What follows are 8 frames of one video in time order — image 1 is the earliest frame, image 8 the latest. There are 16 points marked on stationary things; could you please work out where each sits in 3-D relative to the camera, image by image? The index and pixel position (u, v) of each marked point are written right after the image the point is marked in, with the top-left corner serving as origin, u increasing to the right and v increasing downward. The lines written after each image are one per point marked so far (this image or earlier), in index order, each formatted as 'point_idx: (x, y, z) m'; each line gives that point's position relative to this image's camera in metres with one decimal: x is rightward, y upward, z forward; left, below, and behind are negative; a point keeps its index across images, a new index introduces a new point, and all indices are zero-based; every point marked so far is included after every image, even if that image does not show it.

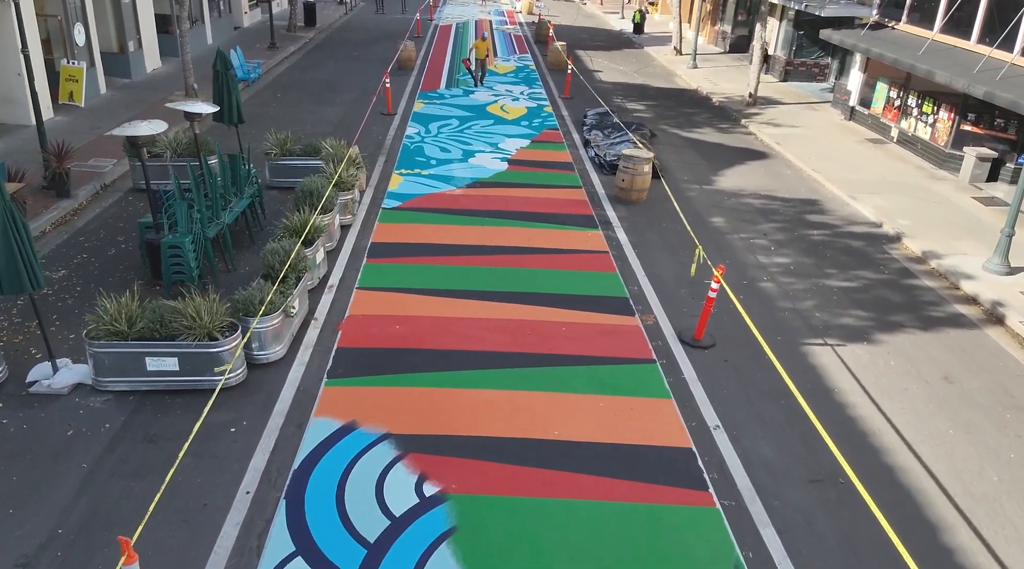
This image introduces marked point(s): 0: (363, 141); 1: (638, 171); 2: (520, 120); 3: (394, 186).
0: (-3.5, +3.3, +17.3) m
1: (+2.4, +2.1, +13.7) m
2: (+0.2, +4.4, +19.8) m
3: (-2.3, +1.9, +14.5) m
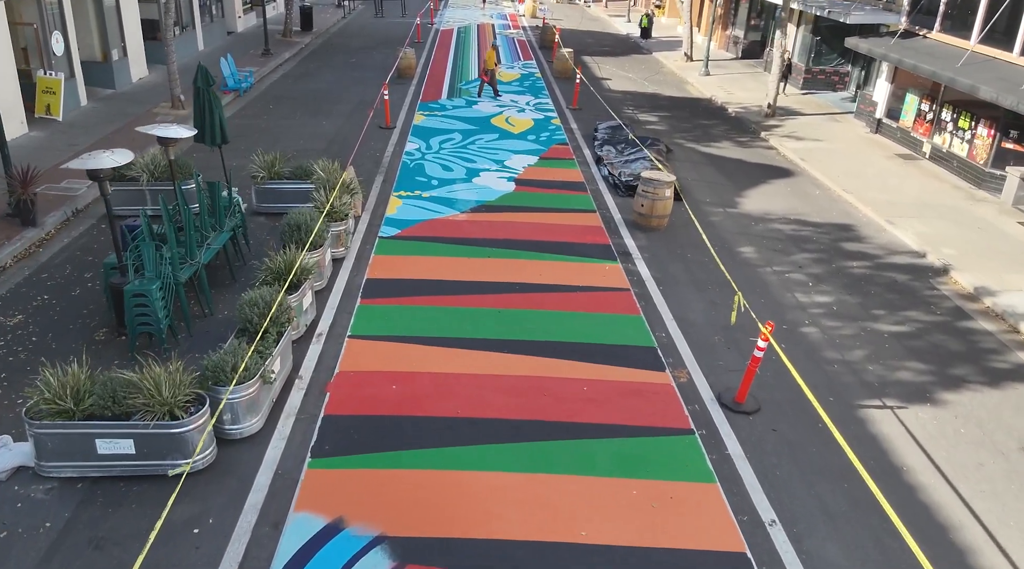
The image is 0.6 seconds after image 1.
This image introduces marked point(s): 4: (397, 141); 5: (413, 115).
0: (-3.3, +2.7, +16.1) m
1: (+2.5, +1.5, +12.5) m
2: (+0.4, +3.8, +18.7) m
3: (-2.1, +1.3, +13.3) m
4: (-2.7, +3.4, +17.5) m
5: (-2.6, +4.5, +19.6) m
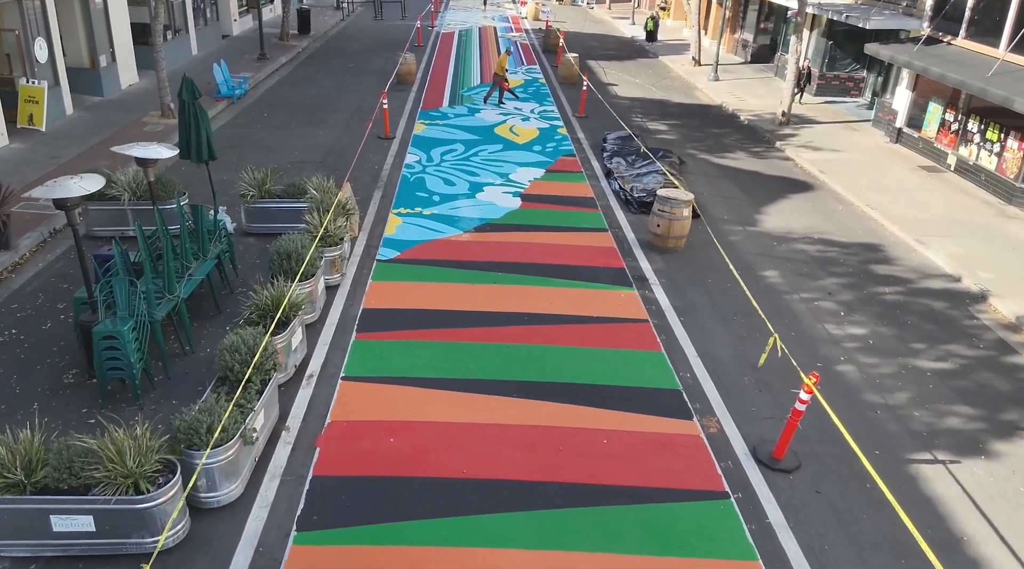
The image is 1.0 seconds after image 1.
0: (-3.2, +2.3, +15.3) m
1: (+2.6, +1.1, +11.7) m
2: (+0.5, +3.4, +17.8) m
3: (-2.0, +0.9, +12.5) m
4: (-2.6, +3.0, +16.7) m
5: (-2.5, +4.1, +18.8) m
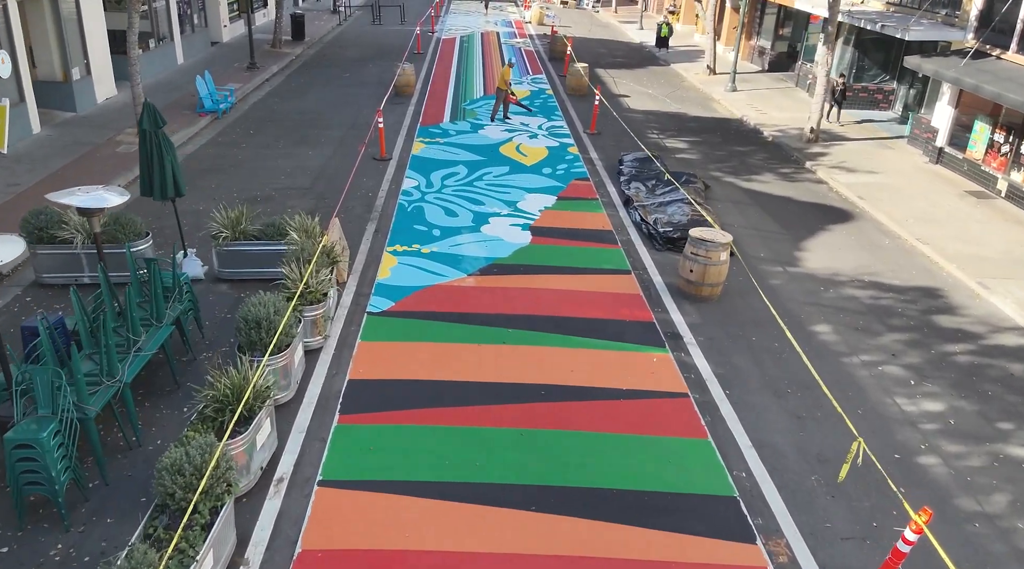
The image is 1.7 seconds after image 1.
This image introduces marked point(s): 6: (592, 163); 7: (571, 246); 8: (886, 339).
0: (-3.0, +1.6, +13.8) m
1: (+2.8, +0.3, +10.2) m
2: (+0.6, +2.6, +16.3) m
3: (-1.9, +0.2, +10.9) m
4: (-2.4, +2.2, +15.2) m
5: (-2.4, +3.3, +17.3) m
6: (+1.8, +2.7, +16.6) m
7: (+1.0, +0.6, +12.3) m
8: (+4.9, -0.7, +9.8) m
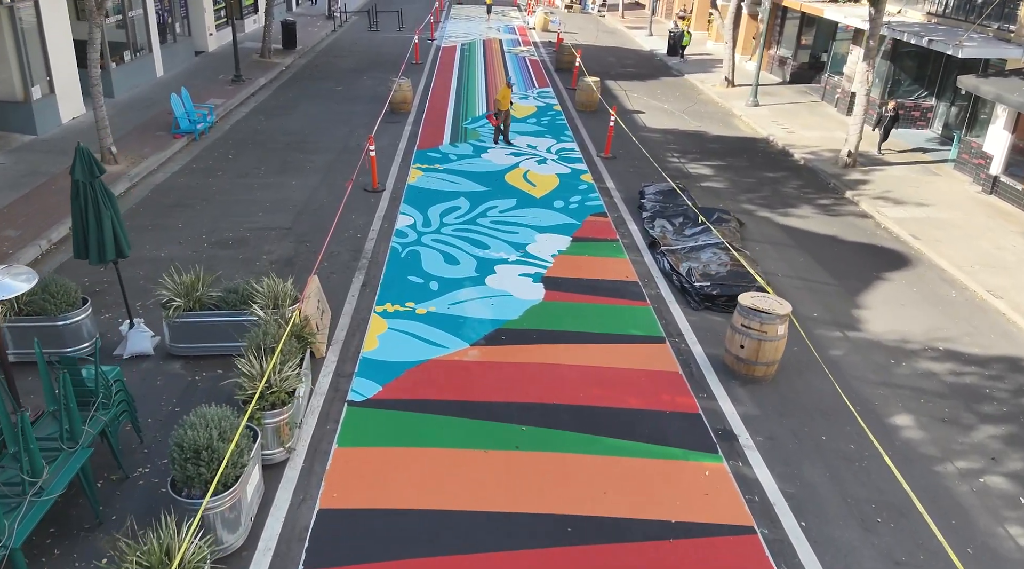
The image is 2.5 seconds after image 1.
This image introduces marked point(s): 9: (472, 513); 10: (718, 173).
0: (-2.9, +0.7, +12.0) m
1: (+2.9, -0.6, +8.4) m
2: (+0.8, +1.7, +14.6) m
3: (-1.7, -0.7, +9.2) m
4: (-2.3, +1.3, +13.4) m
5: (-2.2, +2.4, +15.5) m
6: (+2.0, +1.8, +14.8) m
7: (+1.1, -0.3, +10.5) m
8: (+5.1, -1.7, +8.0) m
9: (-0.4, -2.0, +6.5) m
10: (+4.6, +2.5, +16.6) m
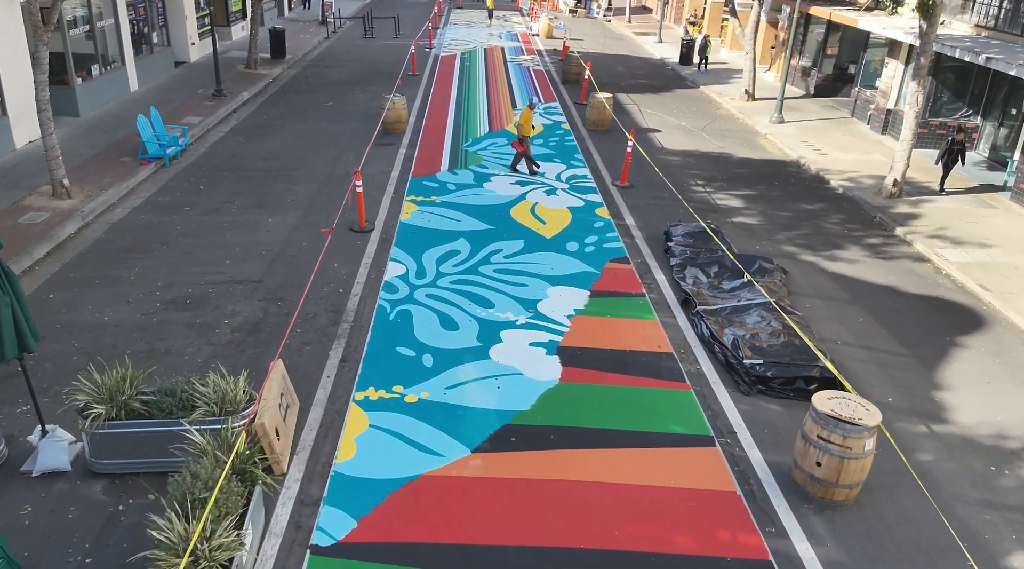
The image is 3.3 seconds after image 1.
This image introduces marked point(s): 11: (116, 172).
0: (-2.8, -0.3, +10.2) m
1: (+3.0, -1.5, +6.6) m
2: (+0.9, +0.8, +12.7) m
3: (-1.6, -1.7, +7.3) m
4: (-2.2, +0.4, +11.6) m
5: (-2.1, +1.5, +13.7) m
6: (+2.1, +0.9, +13.0) m
7: (+1.2, -1.2, +8.7) m
8: (+5.2, -2.6, +6.2) m
9: (-0.3, -3.0, +4.7) m
10: (+4.8, +1.6, +14.8) m
11: (-8.0, +2.3, +14.9) m
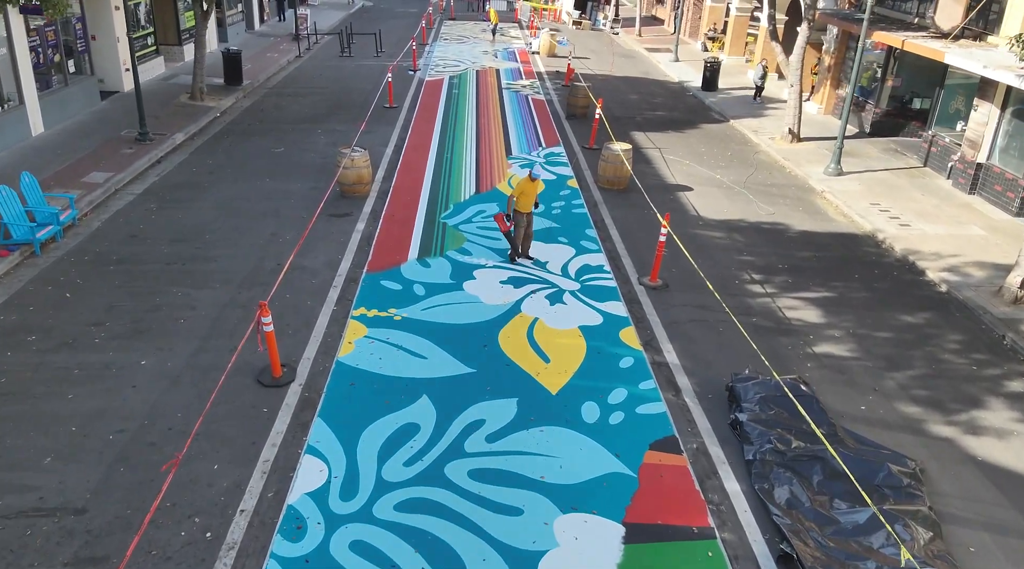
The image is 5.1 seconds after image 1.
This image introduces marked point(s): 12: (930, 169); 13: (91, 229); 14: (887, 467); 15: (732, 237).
0: (-2.9, -2.3, +6.0) m
1: (+2.9, -3.6, +2.4) m
2: (+0.7, -1.3, +8.6) m
3: (-1.8, -3.7, +3.2) m
4: (-2.3, -1.7, +7.4) m
5: (-2.2, -0.6, +9.6) m
6: (+1.9, -1.2, +8.8) m
7: (+1.1, -3.3, +4.5) m
8: (+5.0, -4.7, +2.0) m
9: (-0.5, -5.0, +0.5) m
10: (+4.6, -0.5, +10.7) m
11: (-8.2, +0.2, +10.8) m
12: (+10.0, +2.7, +17.6) m
13: (-7.3, +1.0, +12.8) m
14: (+3.7, -1.8, +7.3) m
15: (+4.0, +0.8, +13.4) m
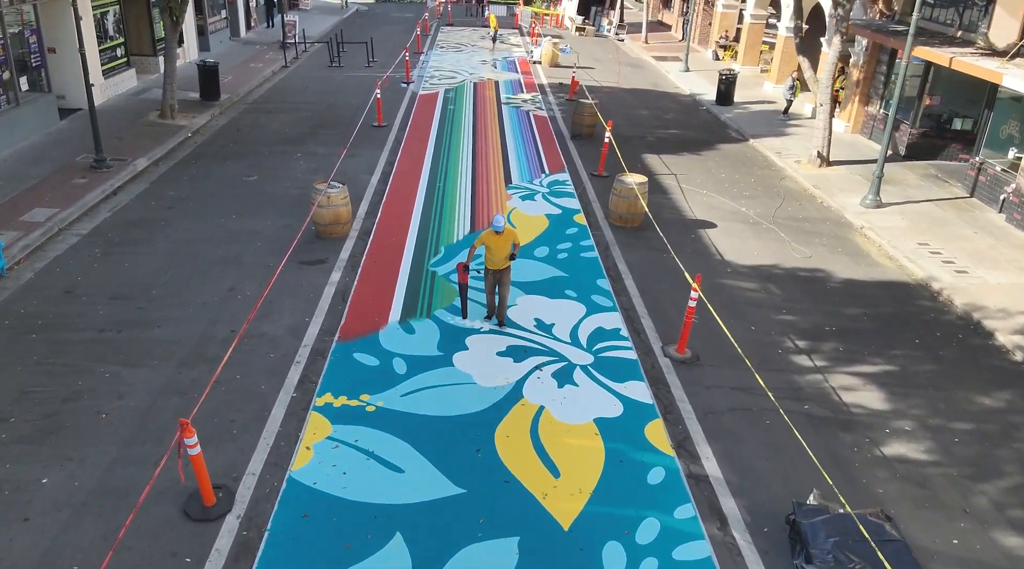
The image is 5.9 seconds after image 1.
0: (-2.9, -3.3, +4.2) m
1: (+2.9, -4.5, +0.6) m
2: (+0.7, -2.2, +6.7) m
3: (-1.8, -4.7, +1.3) m
4: (-2.3, -2.6, +5.6) m
5: (-2.2, -1.6, +7.7) m
6: (+1.9, -2.1, +7.0) m
7: (+1.1, -4.2, +2.6) m
8: (+5.0, -5.6, +0.2) m
9: (-0.5, -5.9, -1.3) m
10: (+4.6, -1.5, +8.8) m
11: (-8.2, -0.7, +9.0) m
12: (+10.0, +1.8, +15.8) m
13: (-7.3, +0.1, +10.9) m
14: (+3.7, -2.7, +5.4) m
15: (+4.0, -0.1, +11.6) m
